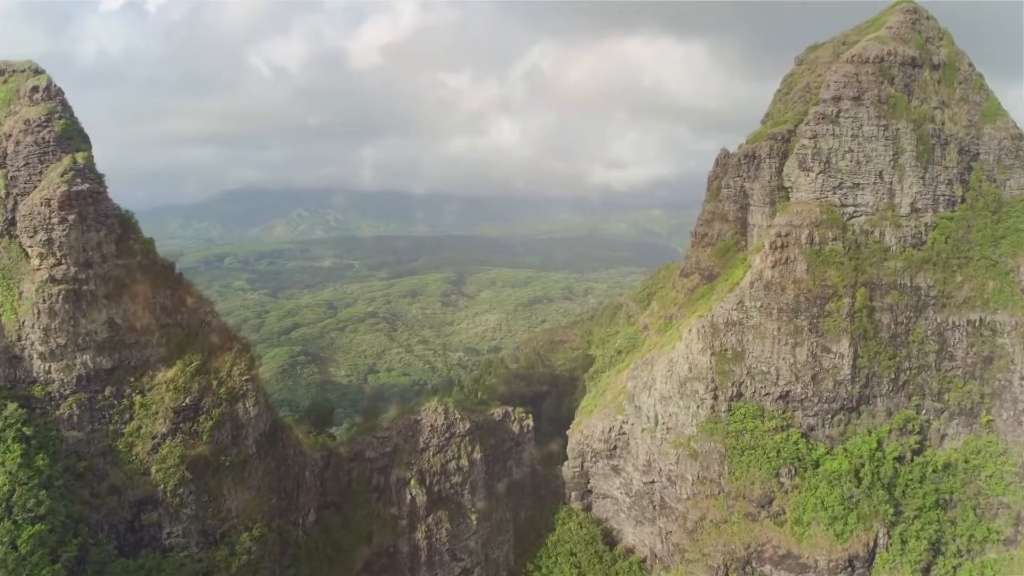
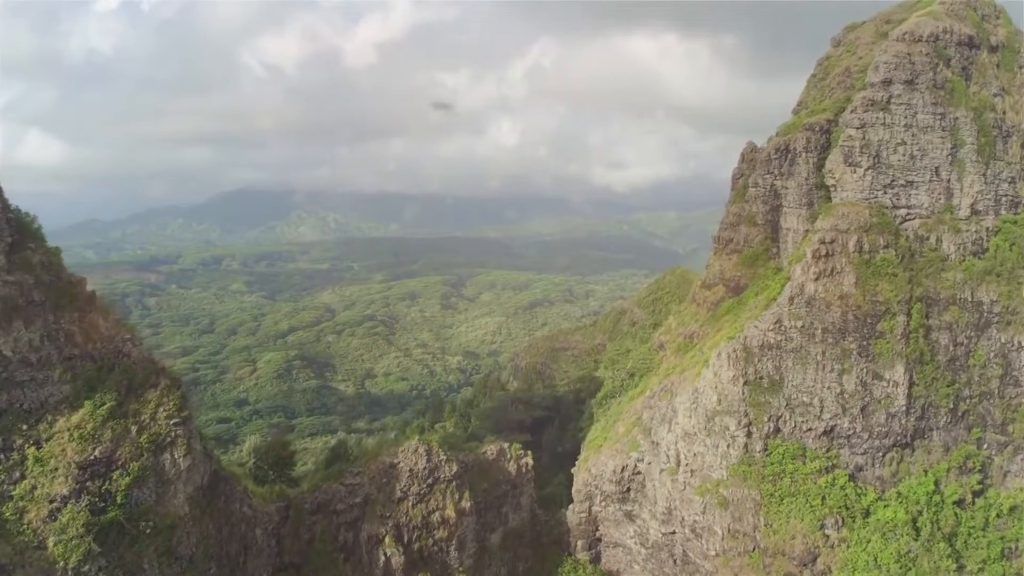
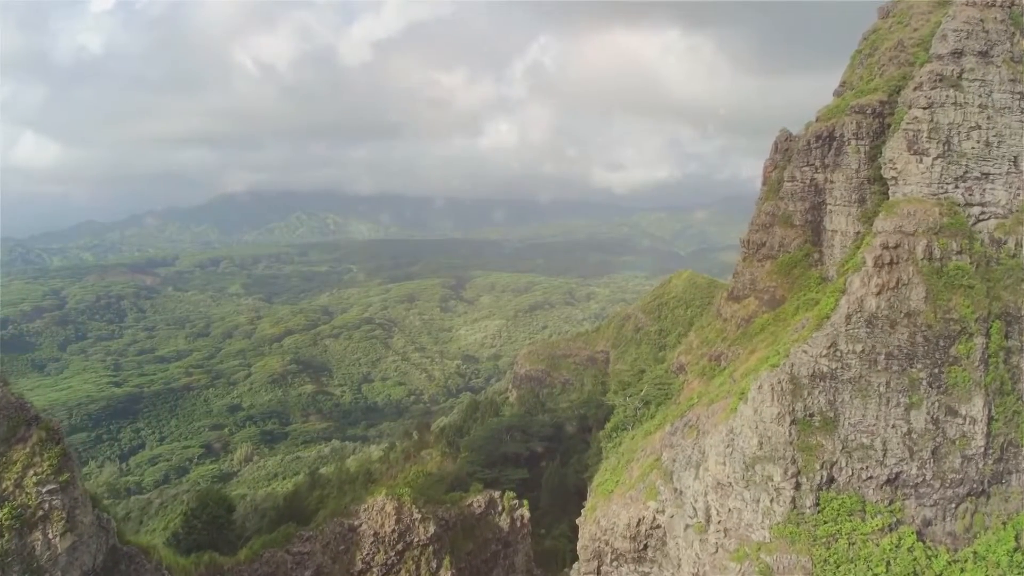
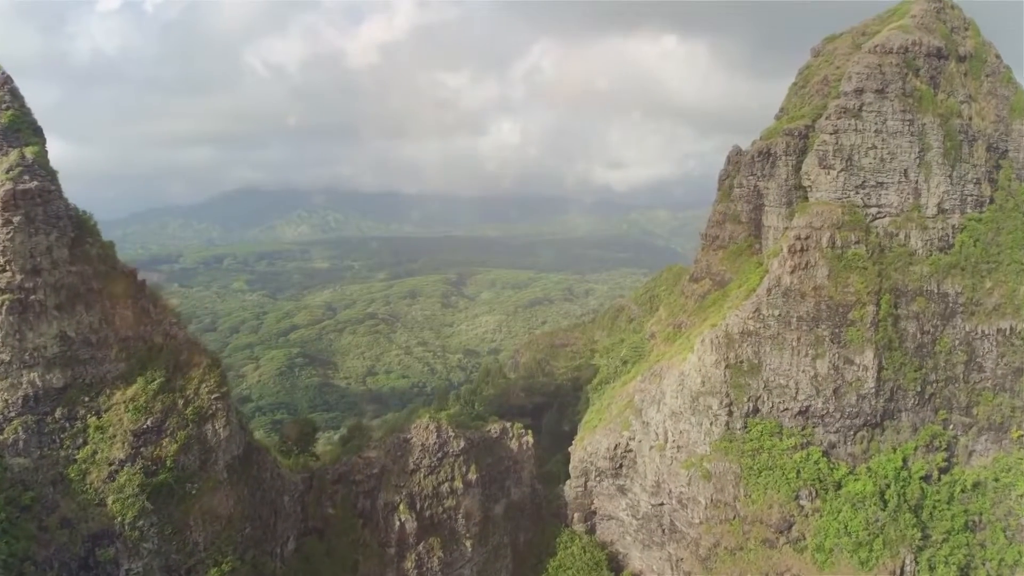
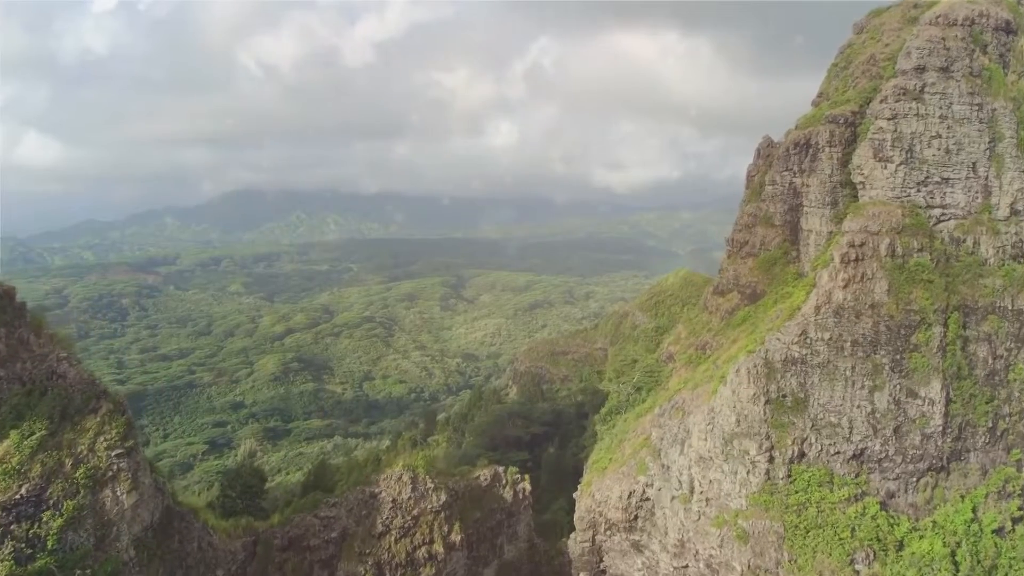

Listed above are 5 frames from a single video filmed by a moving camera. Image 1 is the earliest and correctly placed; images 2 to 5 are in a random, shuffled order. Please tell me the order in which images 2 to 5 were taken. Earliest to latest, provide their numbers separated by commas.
4, 2, 5, 3
